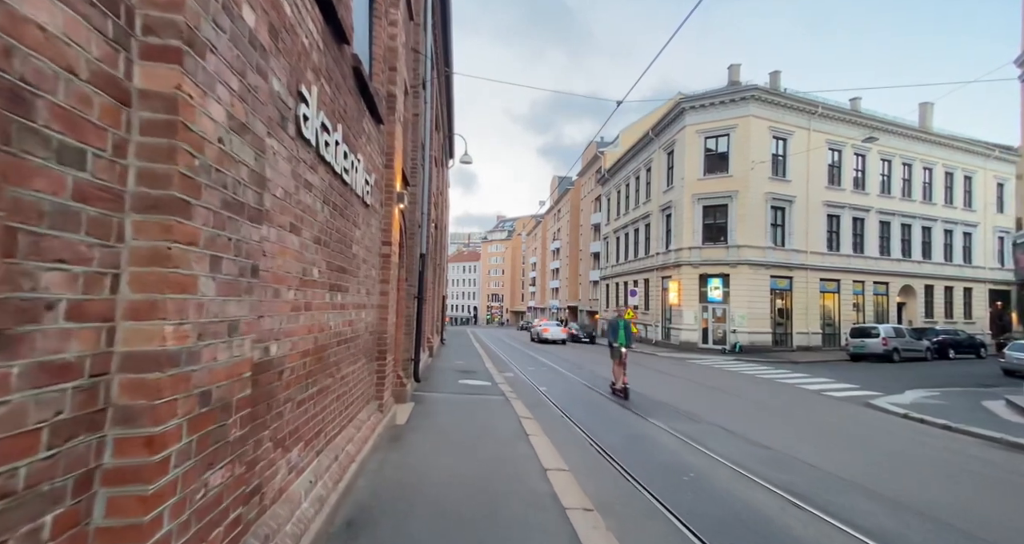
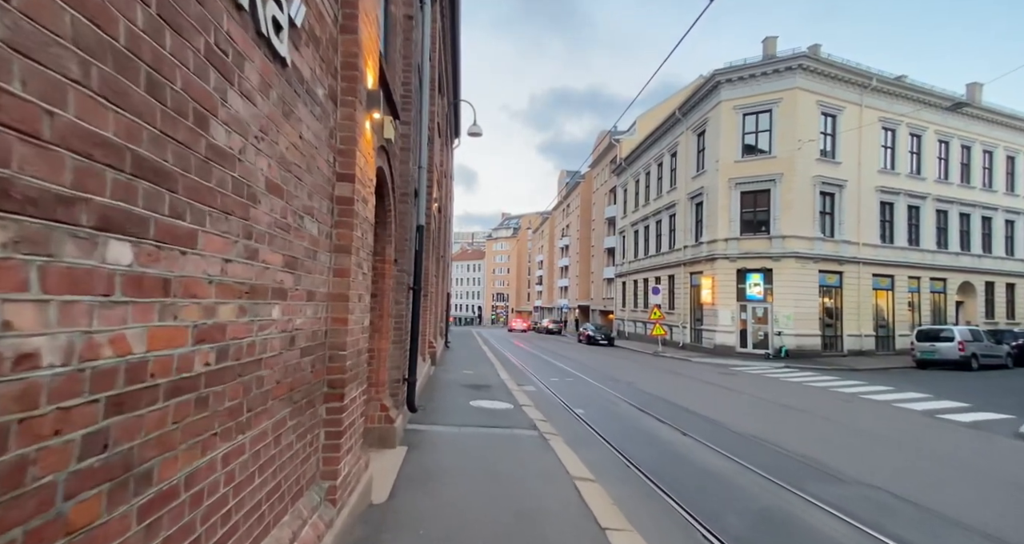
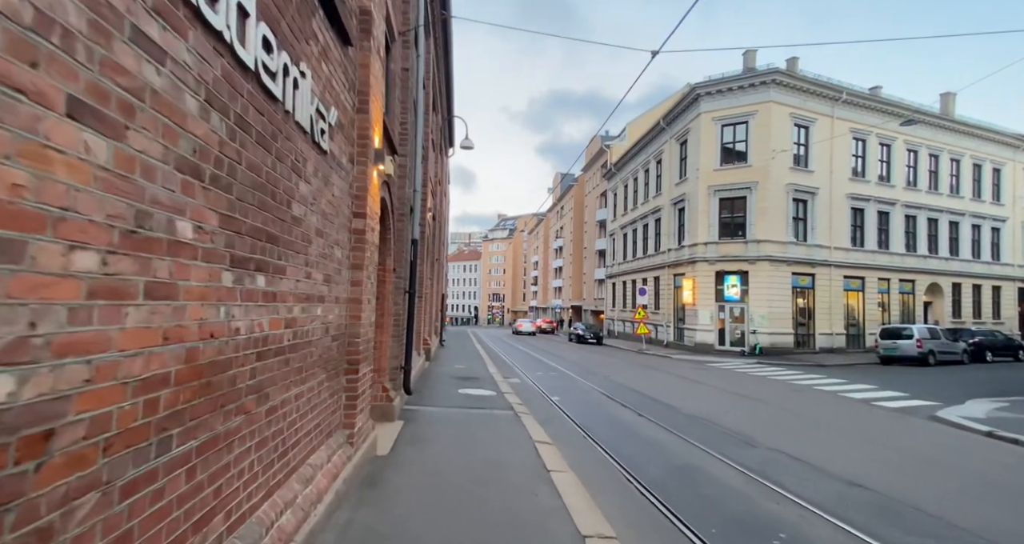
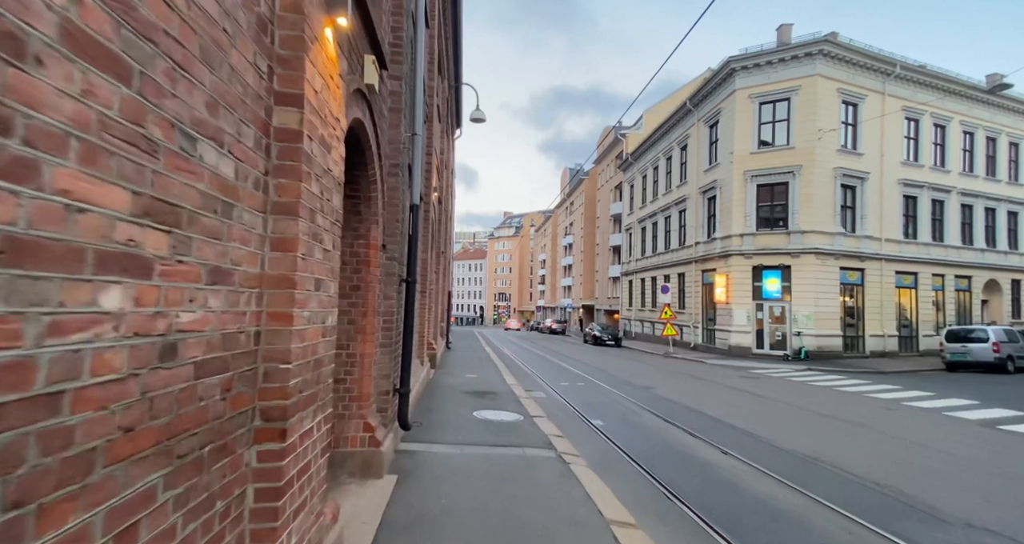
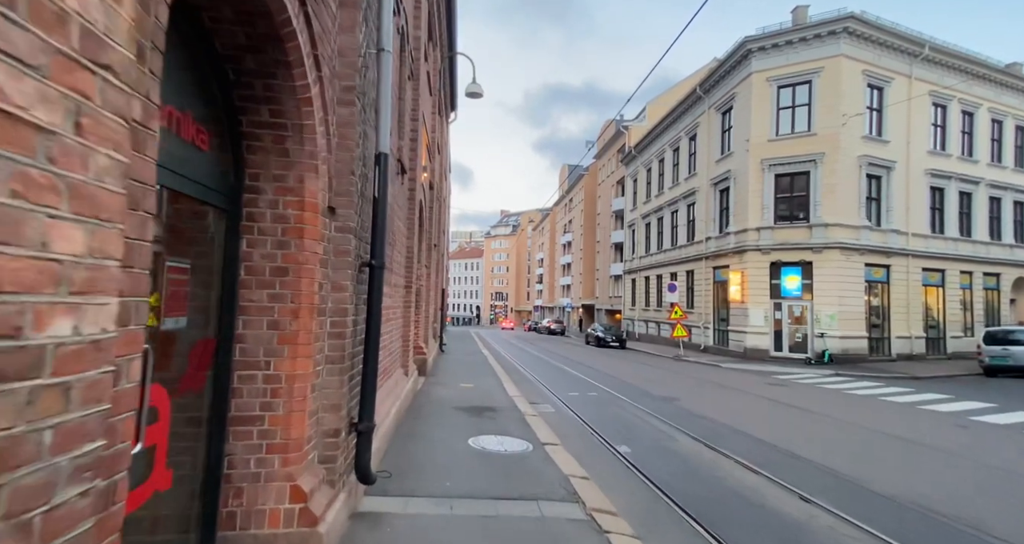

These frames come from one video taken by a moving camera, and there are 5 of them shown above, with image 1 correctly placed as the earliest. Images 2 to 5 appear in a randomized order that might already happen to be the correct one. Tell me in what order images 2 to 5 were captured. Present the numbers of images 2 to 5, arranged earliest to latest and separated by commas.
3, 2, 4, 5
